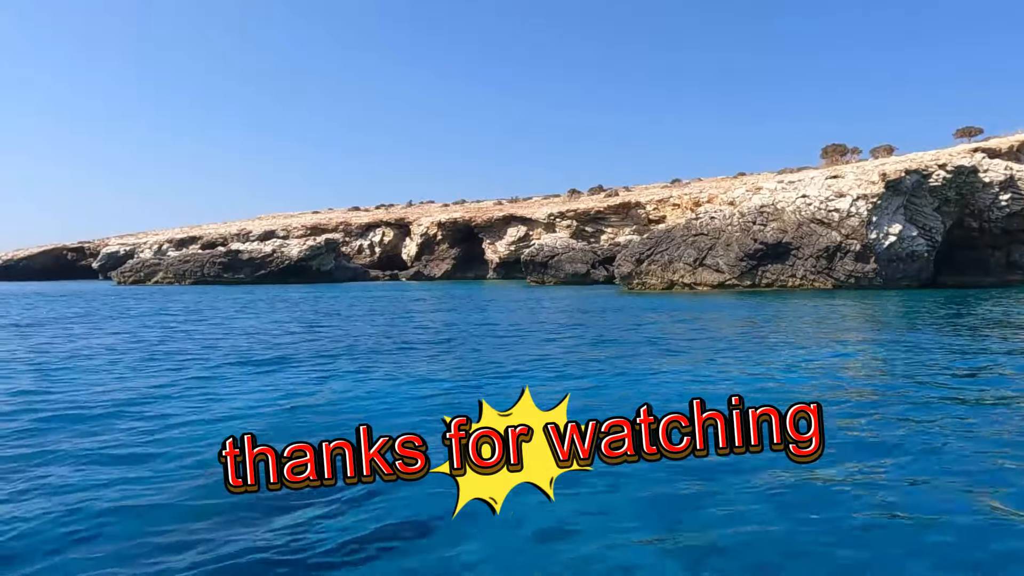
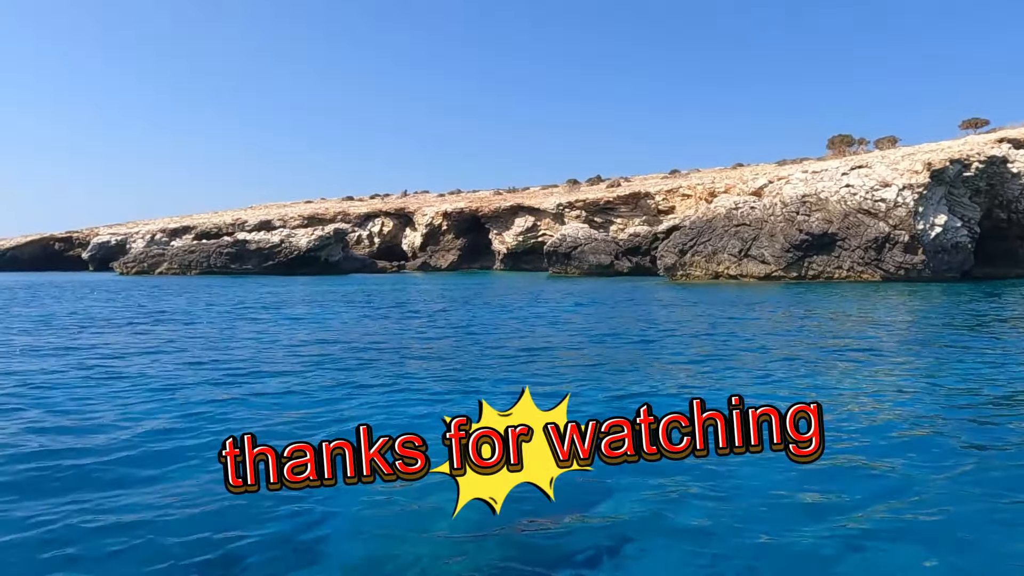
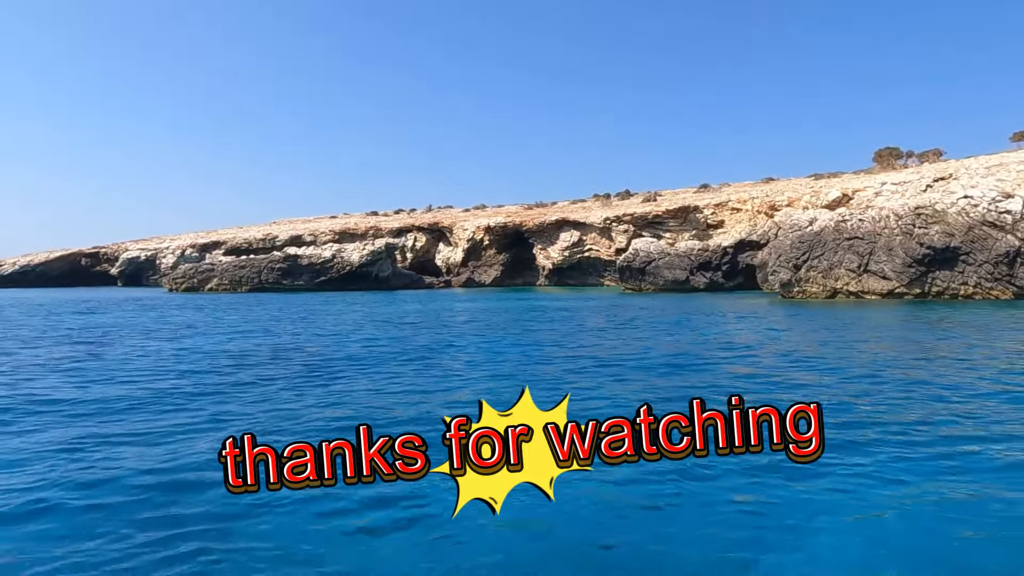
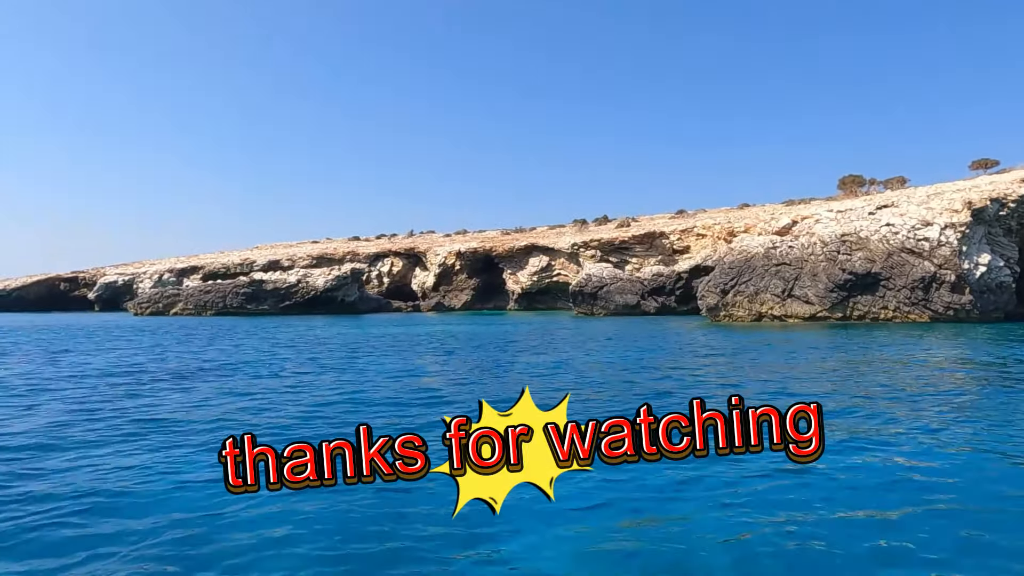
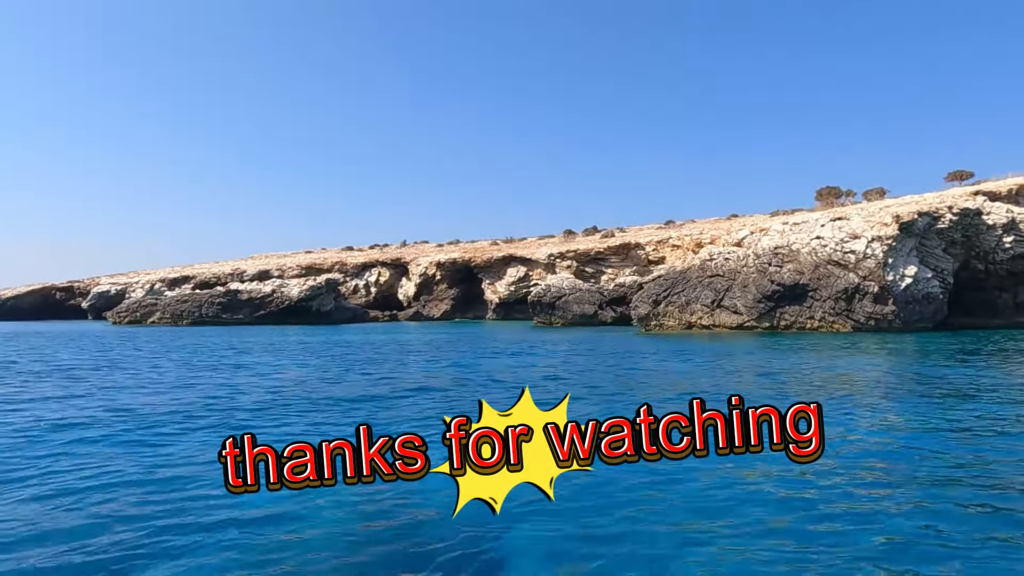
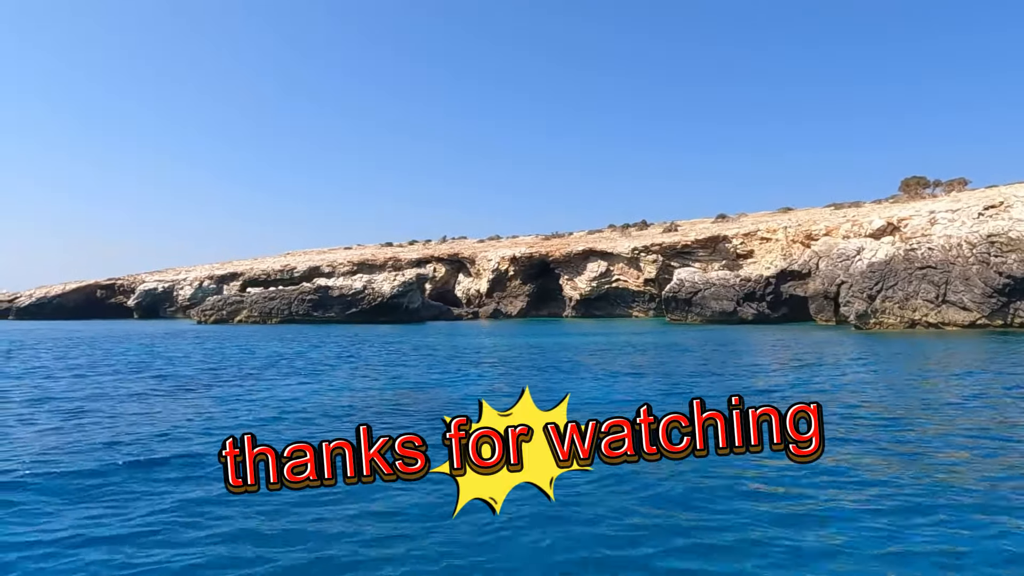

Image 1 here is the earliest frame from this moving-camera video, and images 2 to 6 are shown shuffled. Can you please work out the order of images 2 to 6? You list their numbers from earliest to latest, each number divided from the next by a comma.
5, 2, 4, 3, 6
